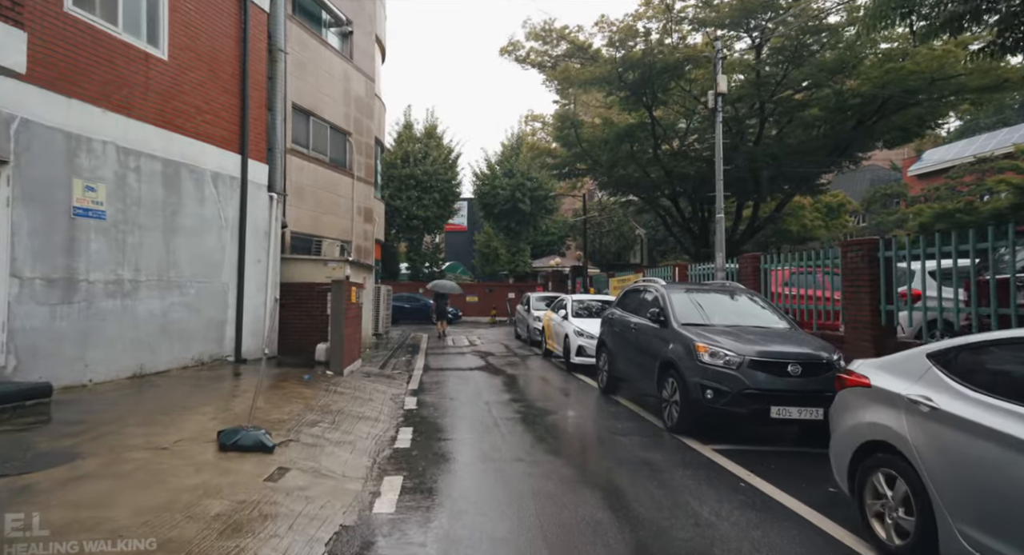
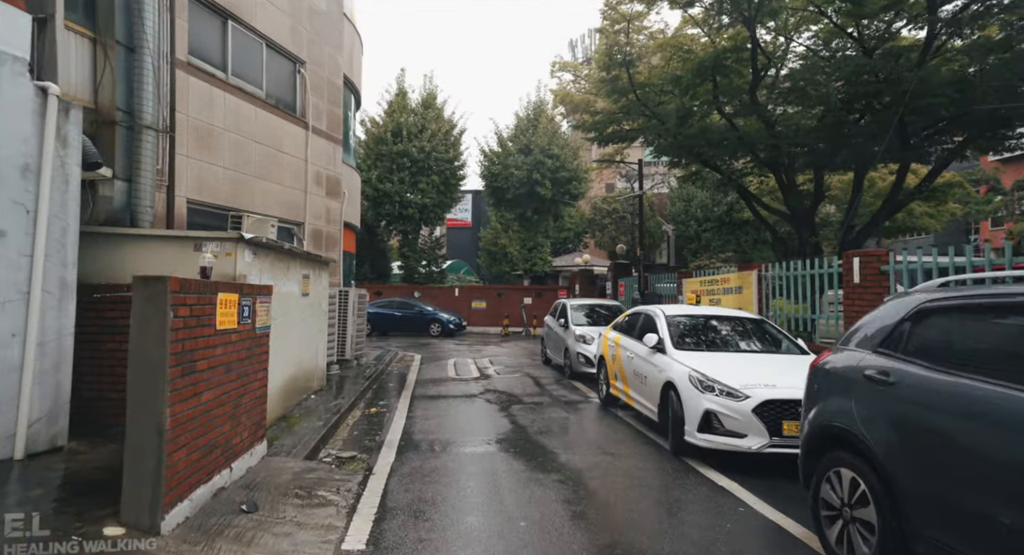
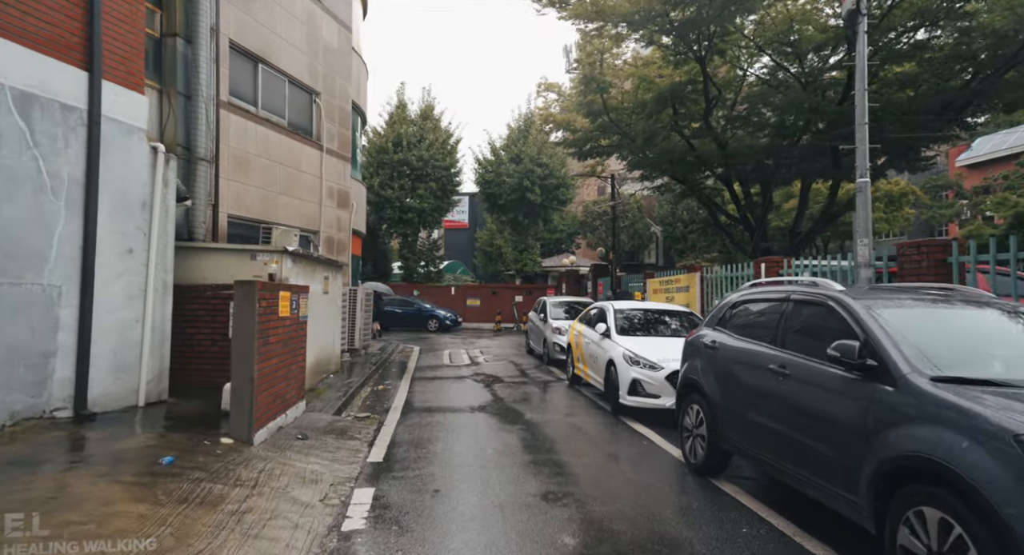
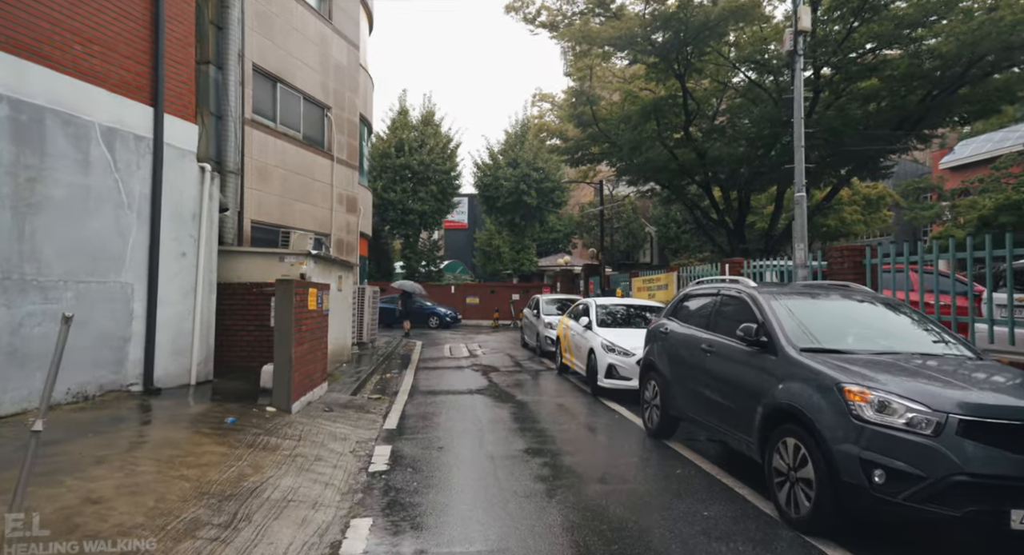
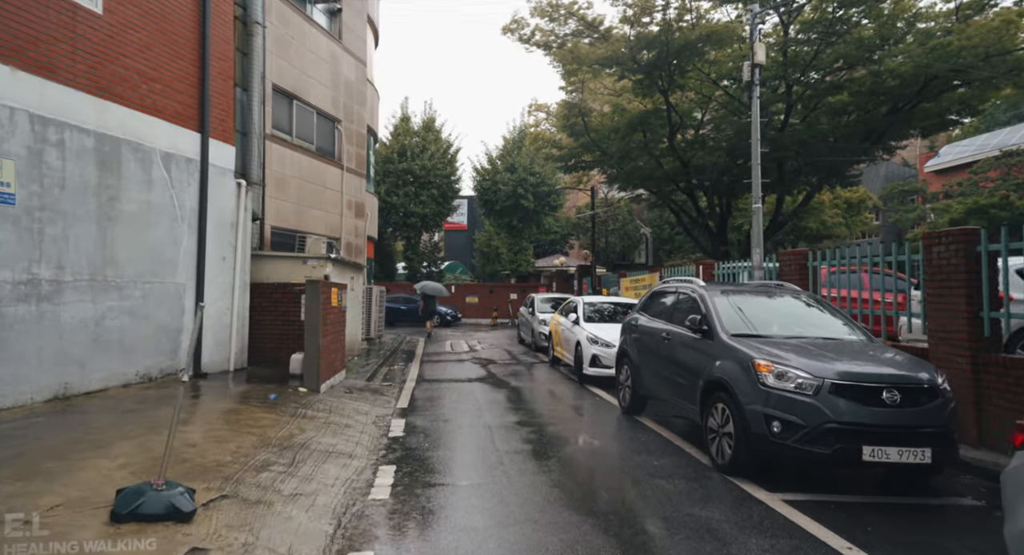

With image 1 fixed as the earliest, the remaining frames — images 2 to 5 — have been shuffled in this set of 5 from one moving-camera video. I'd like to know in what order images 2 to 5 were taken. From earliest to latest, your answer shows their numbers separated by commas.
5, 4, 3, 2
